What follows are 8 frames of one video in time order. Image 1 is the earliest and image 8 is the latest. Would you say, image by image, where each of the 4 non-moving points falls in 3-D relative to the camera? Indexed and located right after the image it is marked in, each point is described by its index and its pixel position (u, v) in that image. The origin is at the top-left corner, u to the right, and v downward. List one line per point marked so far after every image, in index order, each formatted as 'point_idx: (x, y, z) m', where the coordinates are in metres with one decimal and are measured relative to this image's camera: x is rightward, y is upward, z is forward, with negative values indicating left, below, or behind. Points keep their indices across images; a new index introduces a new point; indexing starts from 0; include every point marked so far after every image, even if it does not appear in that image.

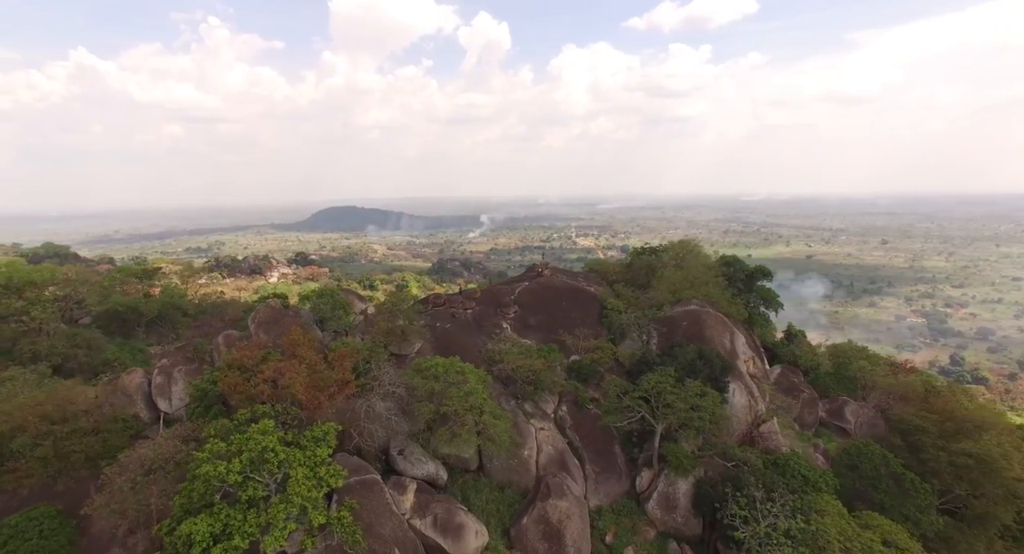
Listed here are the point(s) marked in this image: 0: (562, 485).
0: (+1.1, -5.4, +12.7) m
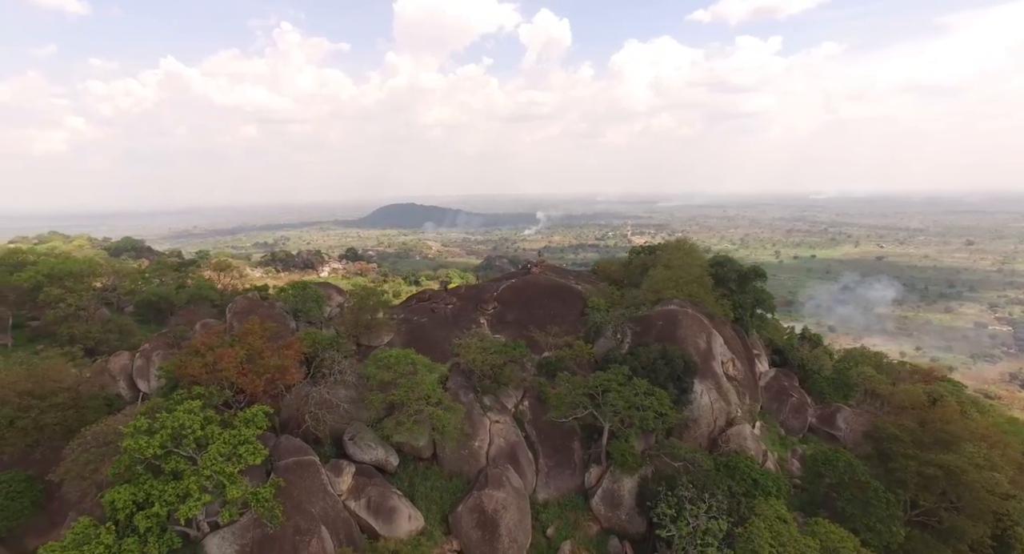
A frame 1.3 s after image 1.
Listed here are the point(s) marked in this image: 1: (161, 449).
0: (-0.4, -5.3, +13.0) m
1: (-6.5, -3.1, +8.9) m
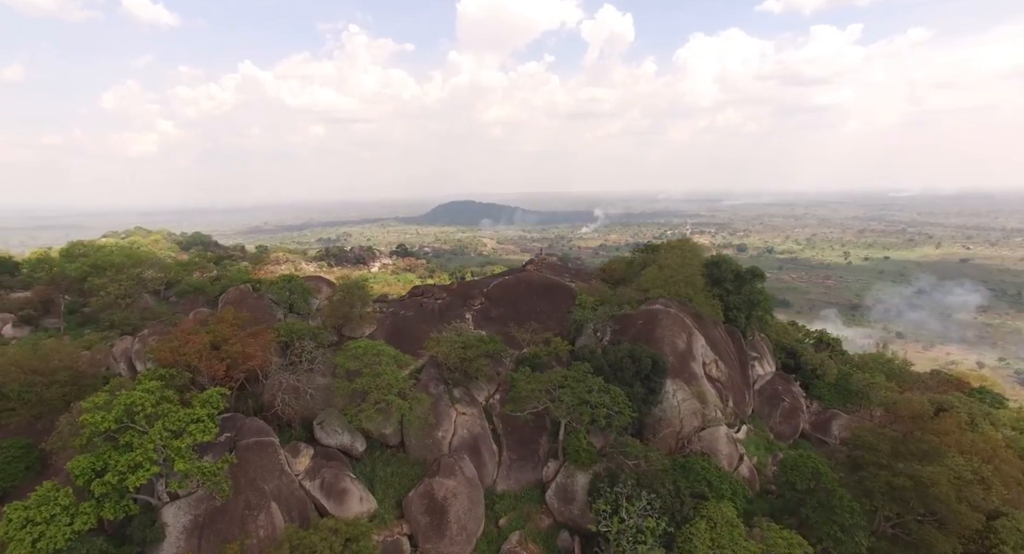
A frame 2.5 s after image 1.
0: (-1.6, -5.1, +13.4) m
1: (-8.0, -2.9, +9.9) m
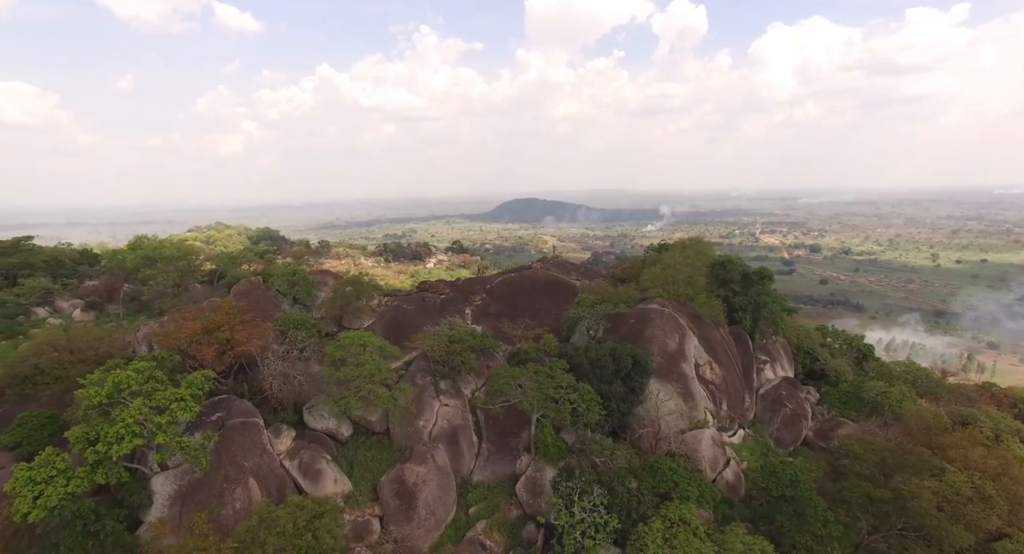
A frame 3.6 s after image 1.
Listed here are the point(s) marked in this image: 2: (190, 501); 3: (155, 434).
0: (-2.4, -5.0, +13.9) m
1: (-9.1, -2.7, +11.1) m
2: (-7.6, -5.3, +11.5) m
3: (-8.1, -3.6, +11.1) m
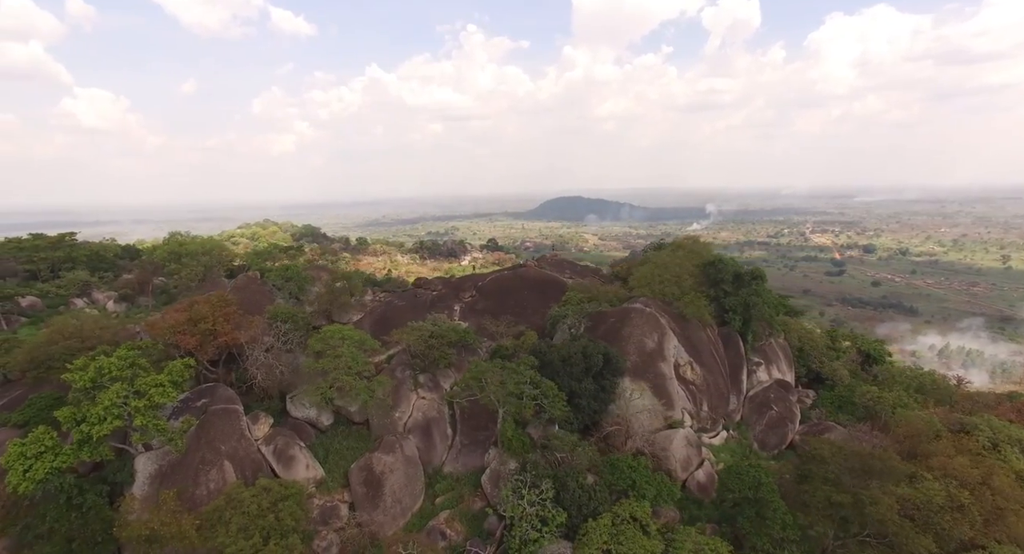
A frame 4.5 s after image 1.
0: (-3.4, -4.9, +14.4) m
1: (-10.2, -2.6, +12.0) m
2: (-8.7, -5.1, +12.4) m
3: (-9.2, -3.4, +12.0) m
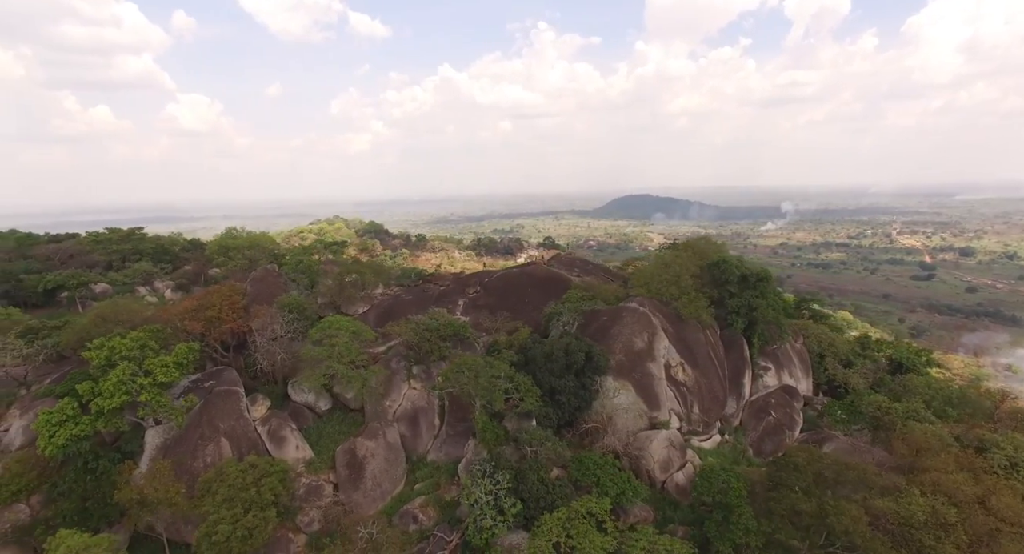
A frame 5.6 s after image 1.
0: (-4.0, -4.8, +15.2) m
1: (-11.0, -2.3, +13.5) m
2: (-9.5, -4.9, +13.7) m
3: (-10.0, -3.2, +13.4) m
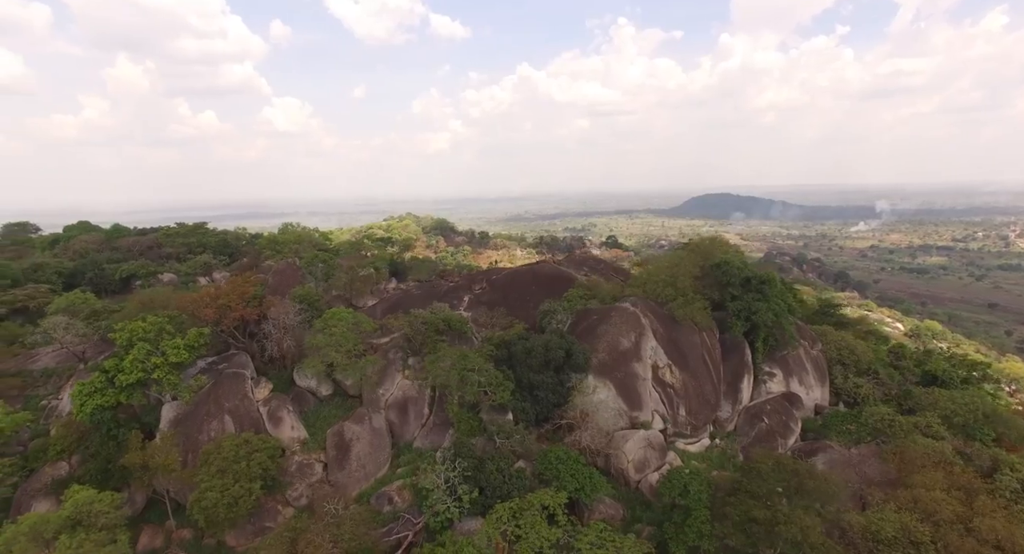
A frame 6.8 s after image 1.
0: (-4.7, -4.6, +16.2) m
1: (-11.8, -2.0, +15.2) m
2: (-10.3, -4.6, +15.3) m
3: (-10.8, -2.9, +15.0) m
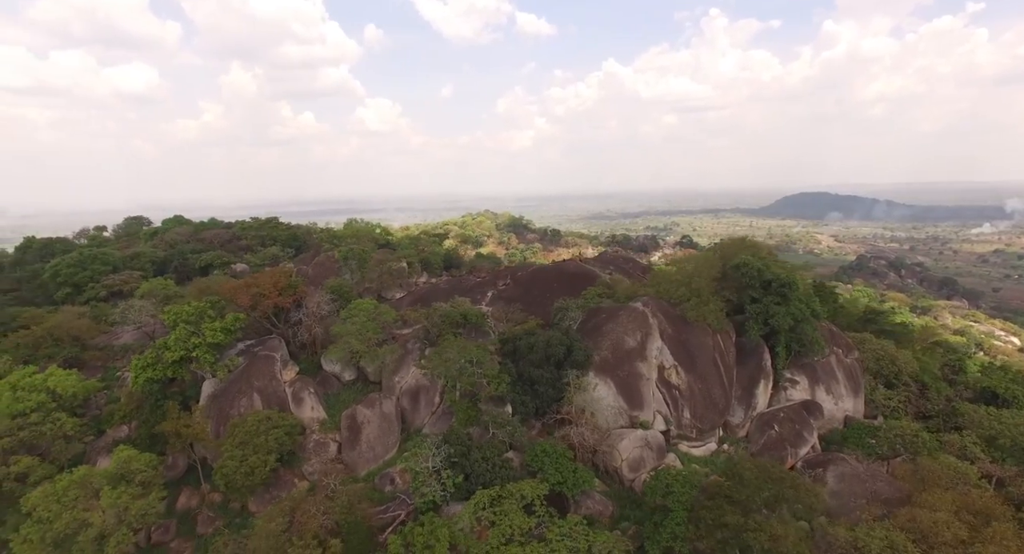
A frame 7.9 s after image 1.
0: (-4.6, -4.4, +17.3) m
1: (-11.7, -1.6, +17.2) m
2: (-10.3, -4.3, +17.1) m
3: (-10.8, -2.6, +16.9) m
